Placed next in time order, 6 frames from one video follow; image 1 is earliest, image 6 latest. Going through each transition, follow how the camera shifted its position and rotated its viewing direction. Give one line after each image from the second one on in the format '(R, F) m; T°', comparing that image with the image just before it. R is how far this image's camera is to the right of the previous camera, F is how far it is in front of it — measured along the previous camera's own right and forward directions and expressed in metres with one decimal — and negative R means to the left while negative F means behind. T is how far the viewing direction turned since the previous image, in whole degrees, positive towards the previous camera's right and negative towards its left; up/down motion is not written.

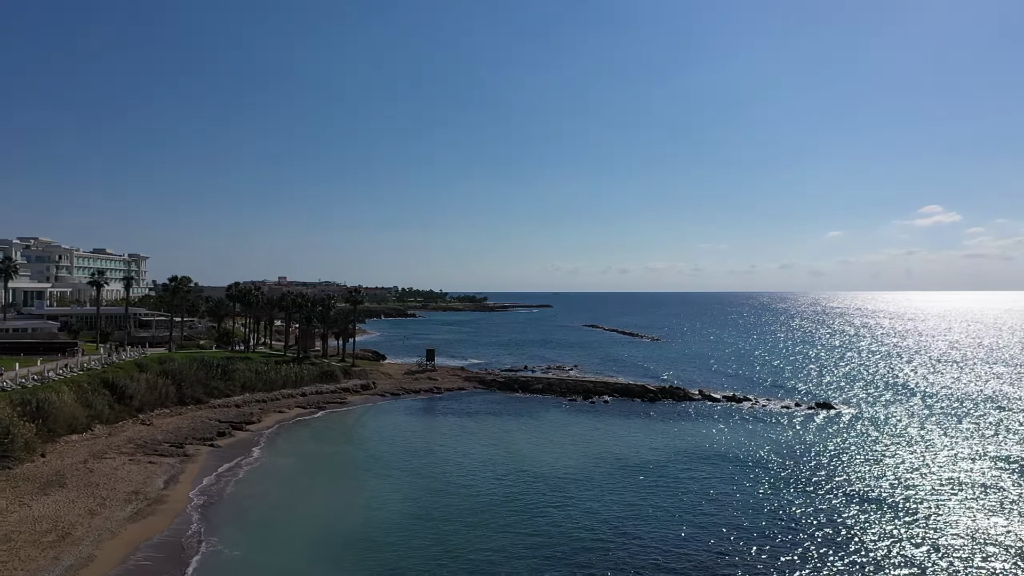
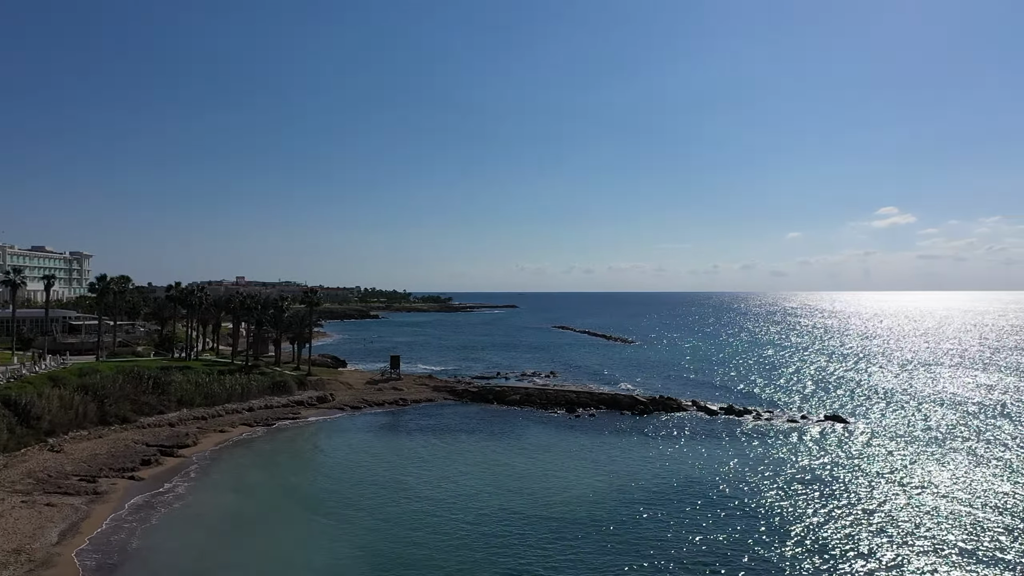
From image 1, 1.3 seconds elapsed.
(-0.7, +6.2) m; +2°
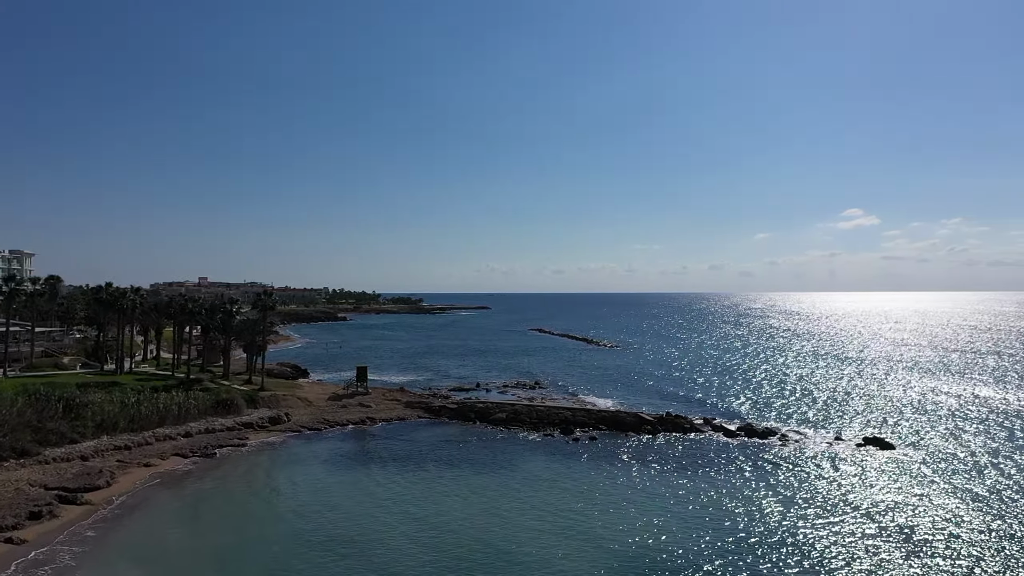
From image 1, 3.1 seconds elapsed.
(-0.9, +7.7) m; +2°
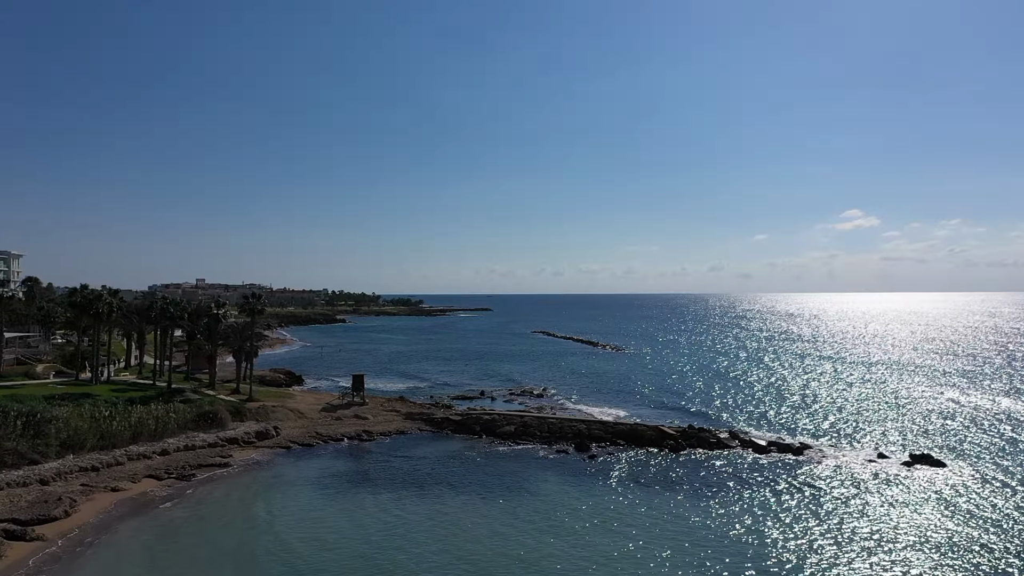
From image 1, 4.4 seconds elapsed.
(-0.5, +4.1) m; 0°
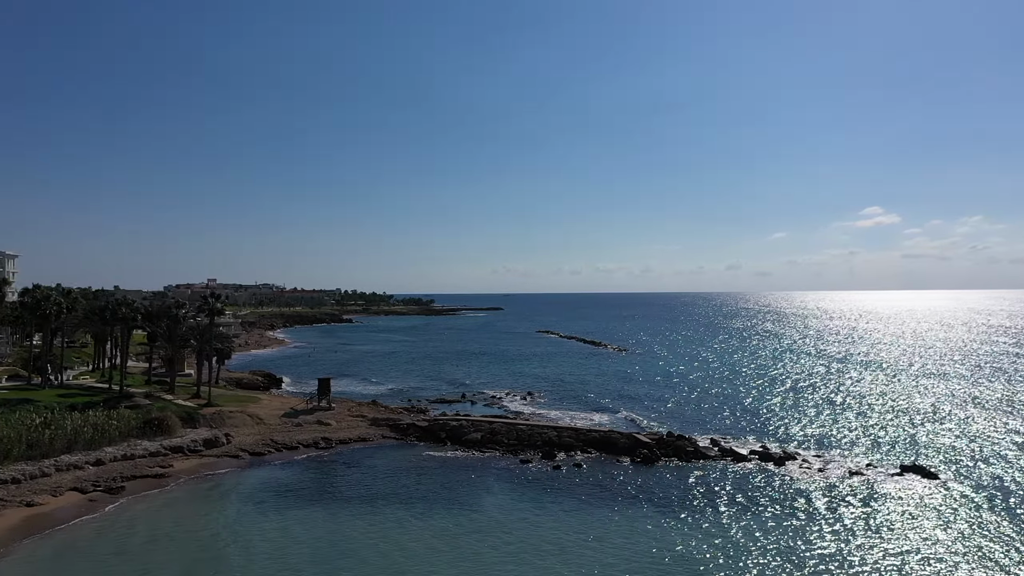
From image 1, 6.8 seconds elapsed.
(+2.7, +2.7) m; -1°
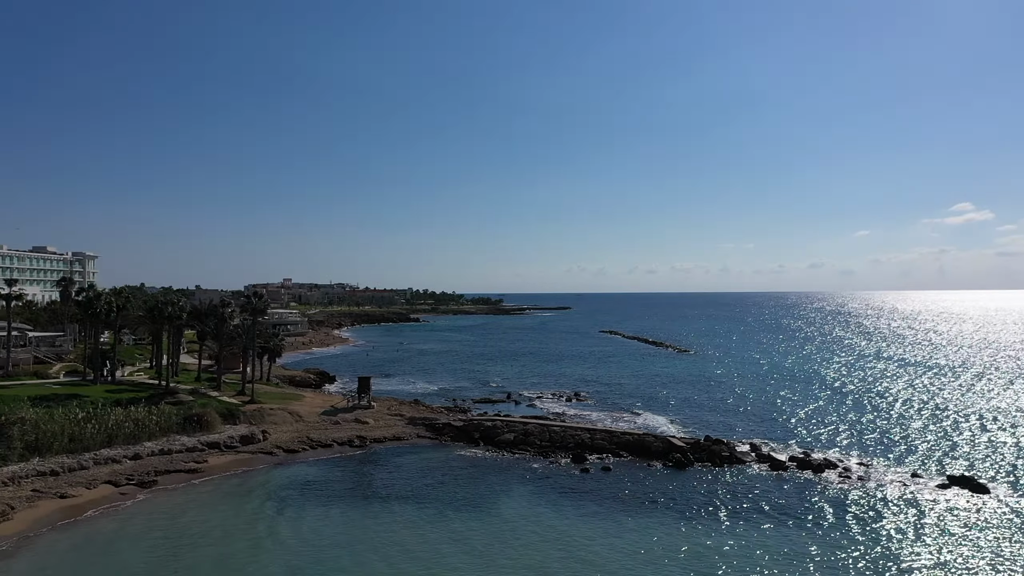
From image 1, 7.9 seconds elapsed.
(+2.1, +0.6) m; -5°
